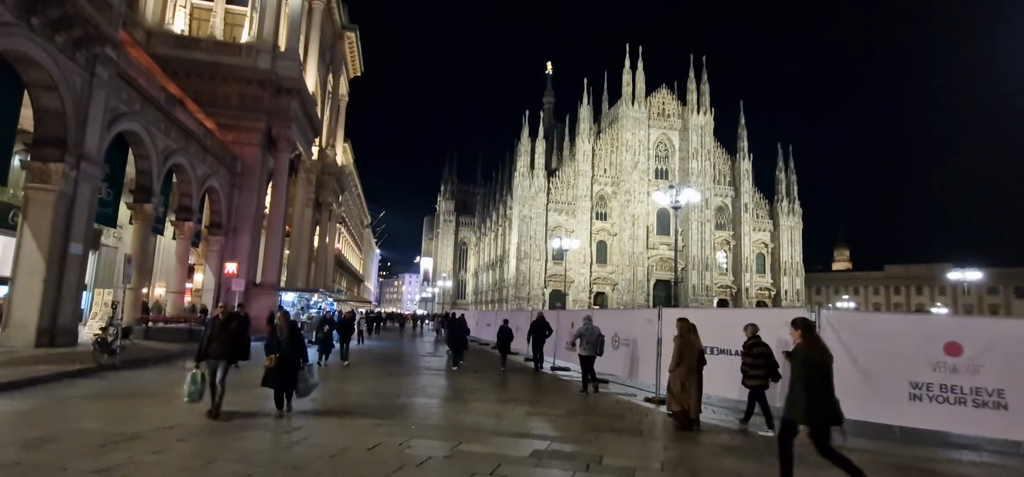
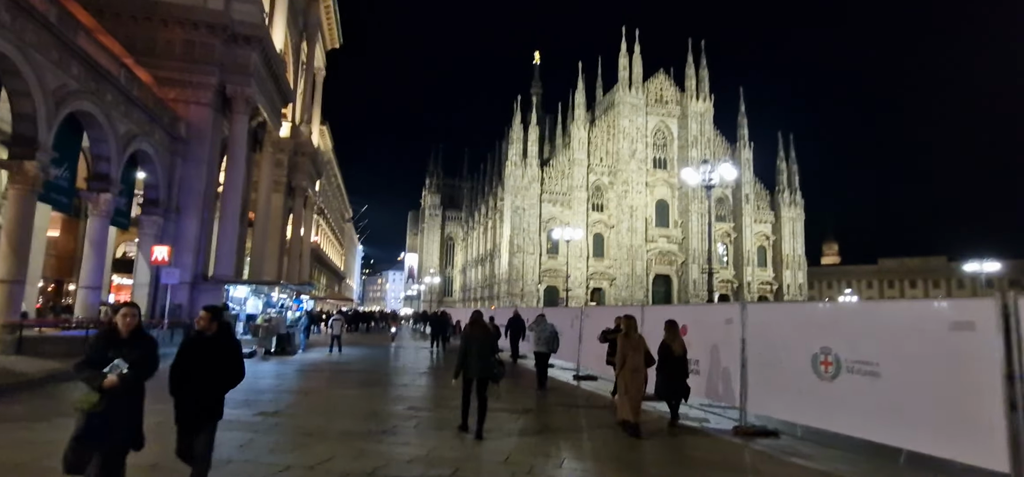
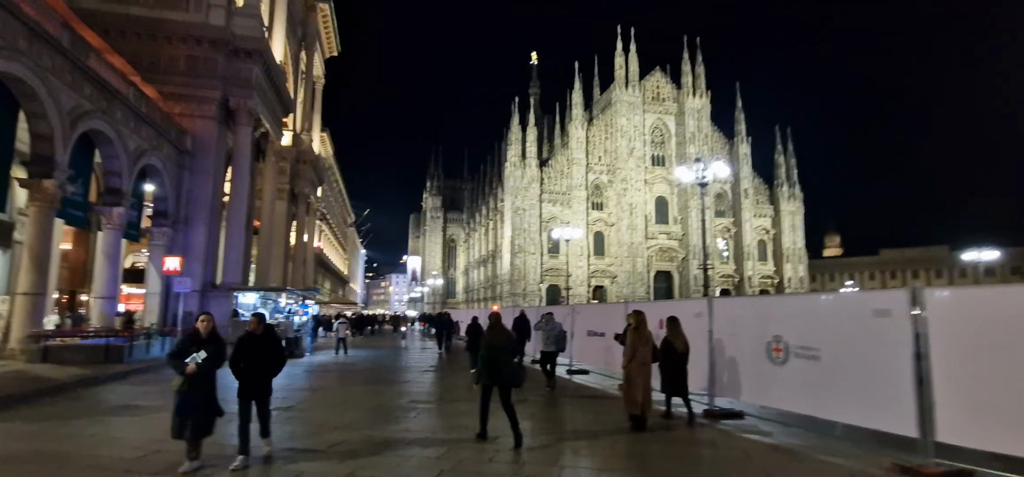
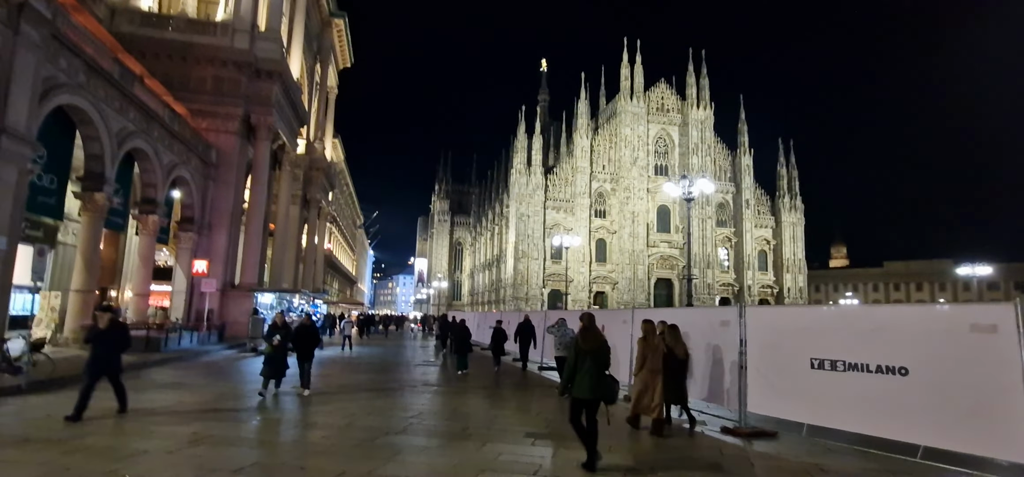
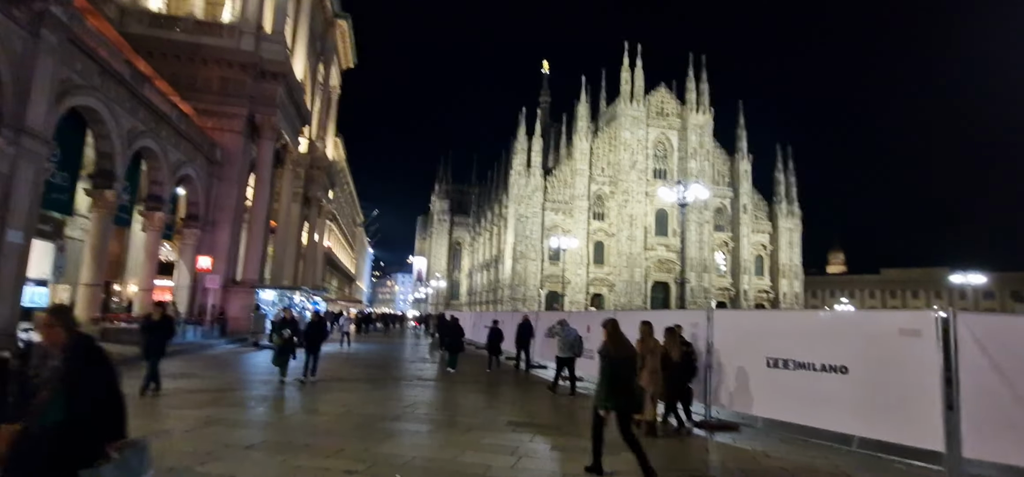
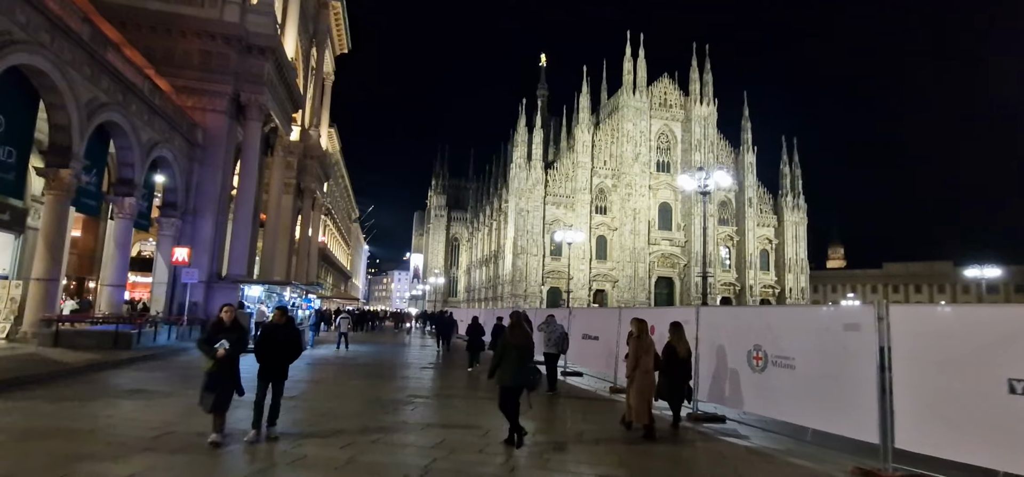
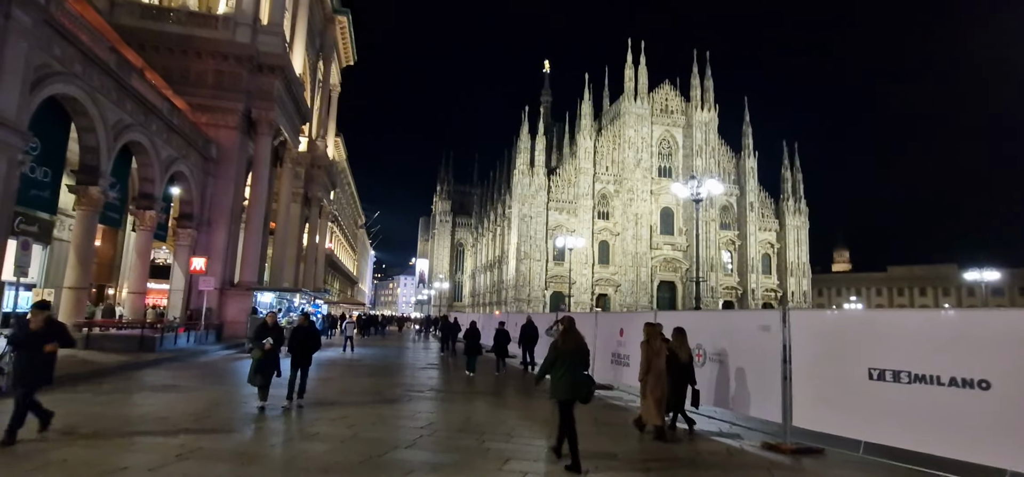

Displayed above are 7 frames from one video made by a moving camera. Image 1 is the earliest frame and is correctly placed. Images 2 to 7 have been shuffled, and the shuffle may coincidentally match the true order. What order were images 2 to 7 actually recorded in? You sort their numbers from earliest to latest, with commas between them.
5, 4, 7, 6, 3, 2
